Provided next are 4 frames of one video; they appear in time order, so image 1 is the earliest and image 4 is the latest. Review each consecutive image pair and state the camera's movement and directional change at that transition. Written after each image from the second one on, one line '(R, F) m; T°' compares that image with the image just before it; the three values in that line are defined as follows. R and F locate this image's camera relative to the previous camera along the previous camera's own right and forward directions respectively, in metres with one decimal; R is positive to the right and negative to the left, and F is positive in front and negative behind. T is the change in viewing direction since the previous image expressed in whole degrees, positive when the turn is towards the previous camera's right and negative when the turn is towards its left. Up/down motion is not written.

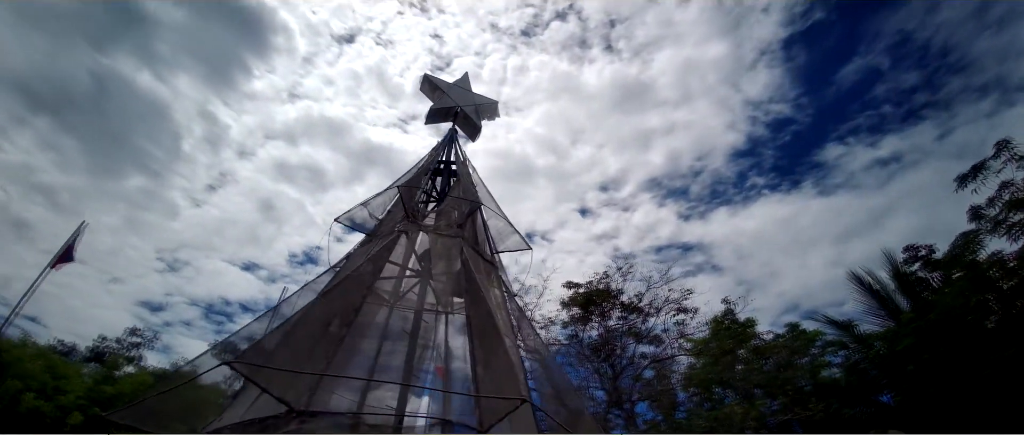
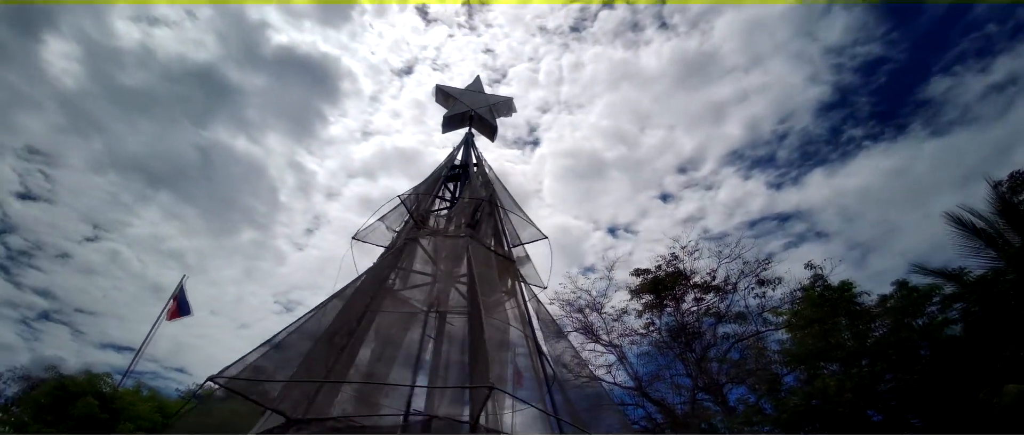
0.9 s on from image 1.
(+1.0, +0.2) m; -9°
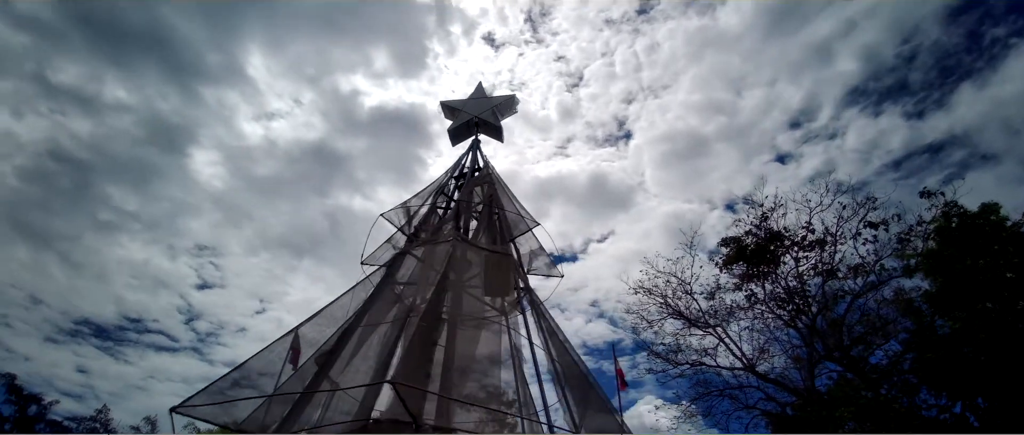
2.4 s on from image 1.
(+1.6, +0.4) m; -12°
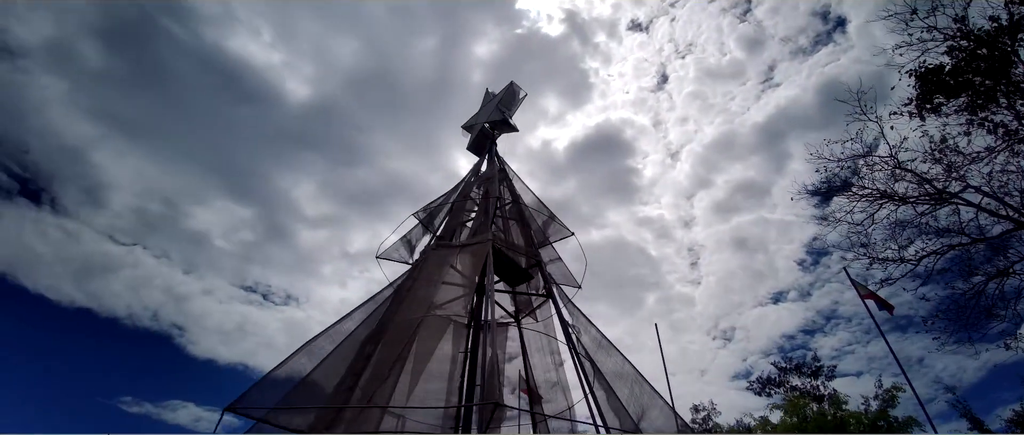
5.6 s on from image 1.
(+3.1, +1.2) m; -25°
